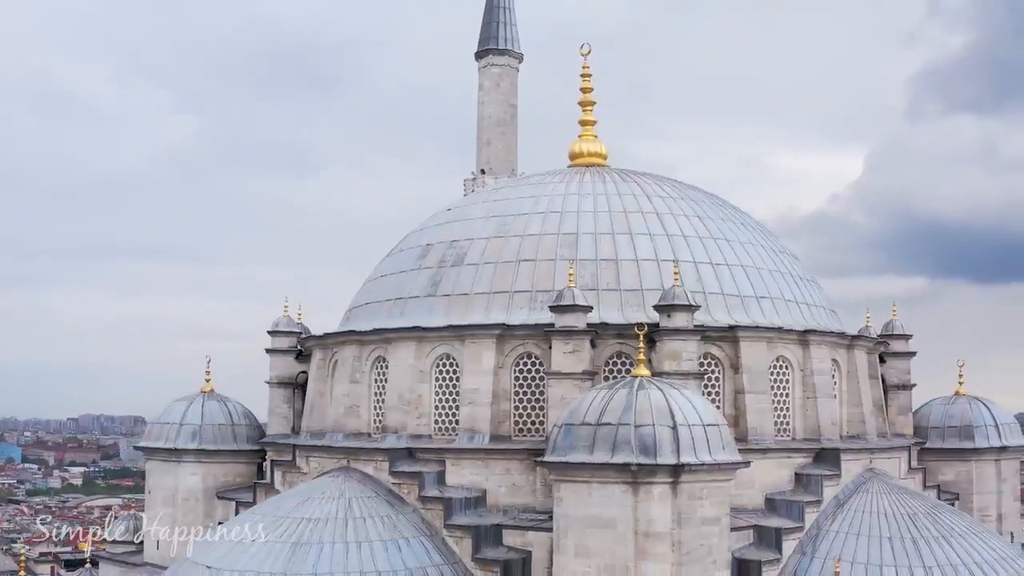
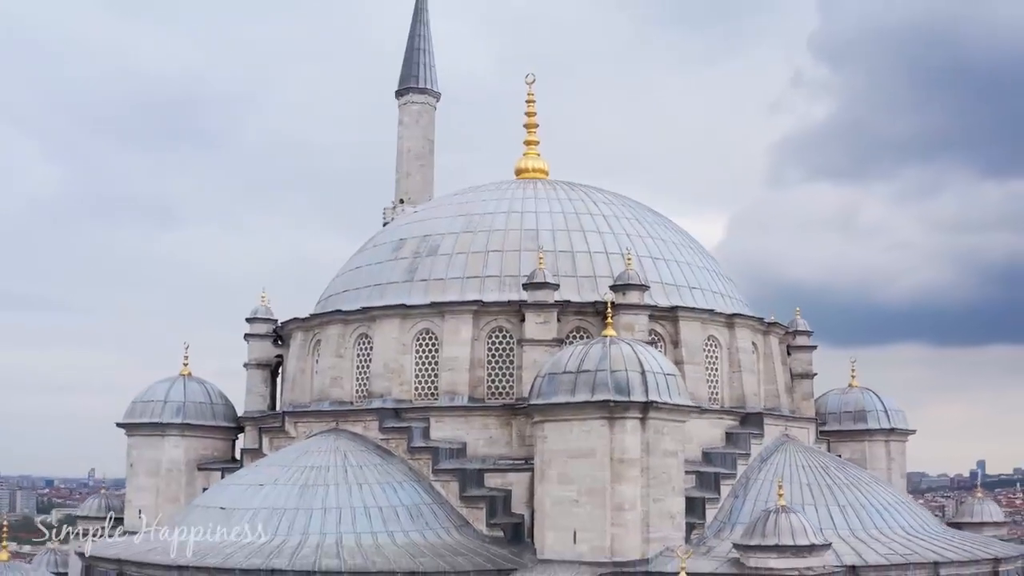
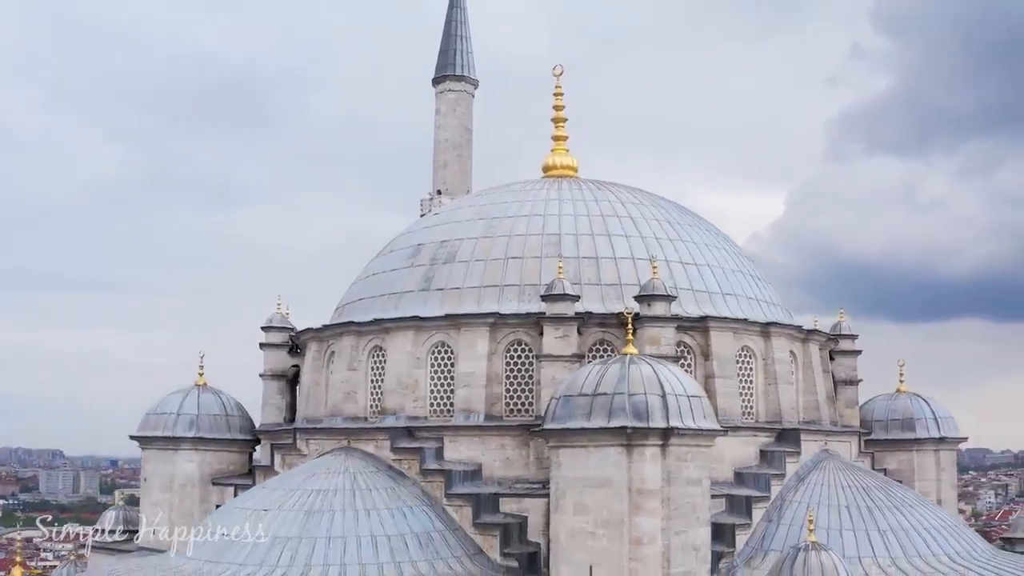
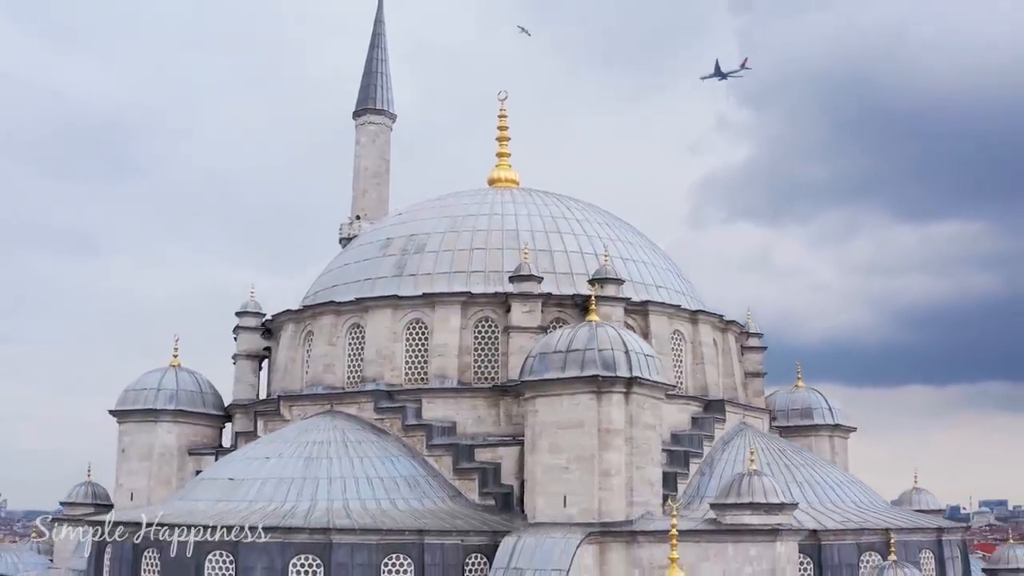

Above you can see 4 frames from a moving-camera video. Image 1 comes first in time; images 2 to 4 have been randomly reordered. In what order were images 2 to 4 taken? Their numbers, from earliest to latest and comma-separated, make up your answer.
3, 2, 4
